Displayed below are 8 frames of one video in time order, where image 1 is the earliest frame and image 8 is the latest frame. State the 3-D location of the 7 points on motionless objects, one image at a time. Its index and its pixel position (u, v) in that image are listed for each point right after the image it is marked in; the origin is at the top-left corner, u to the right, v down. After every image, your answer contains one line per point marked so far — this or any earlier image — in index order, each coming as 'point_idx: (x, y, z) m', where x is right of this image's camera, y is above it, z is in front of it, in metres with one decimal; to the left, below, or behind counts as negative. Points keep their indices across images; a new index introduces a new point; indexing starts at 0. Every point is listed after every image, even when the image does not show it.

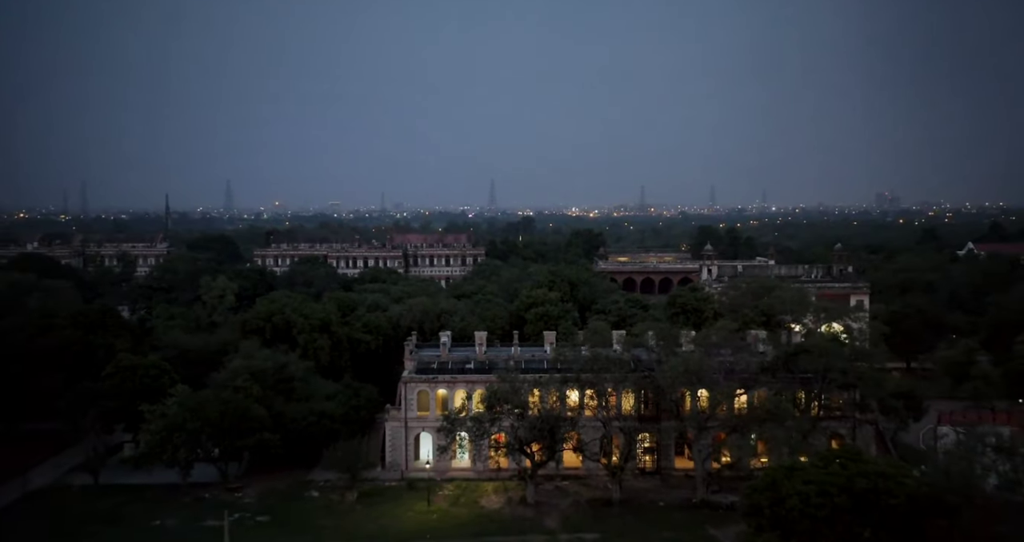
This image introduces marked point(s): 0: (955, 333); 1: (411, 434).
0: (+8.7, -1.2, +17.2) m
1: (-1.4, -2.2, +11.9) m
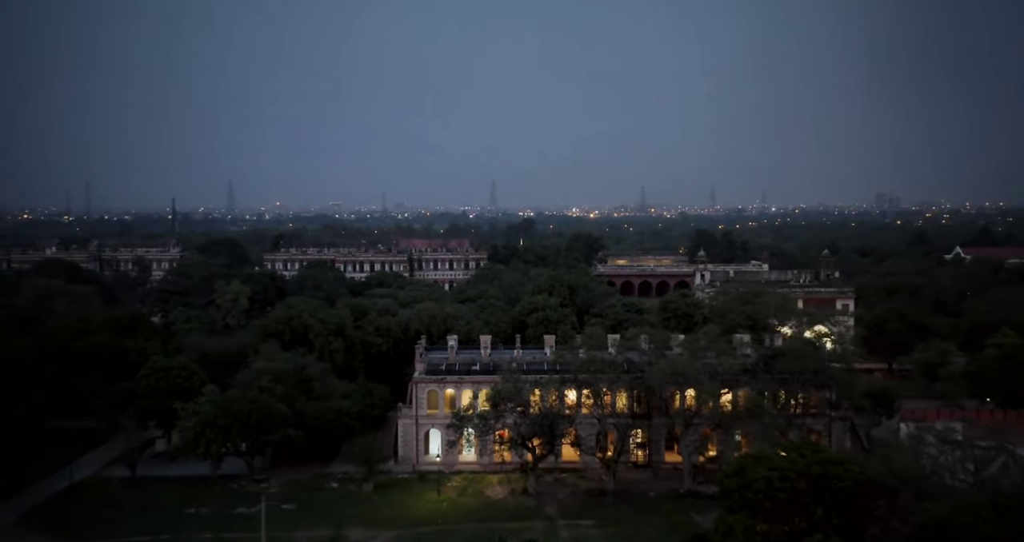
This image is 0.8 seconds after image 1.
0: (+8.8, -1.3, +18.2) m
1: (-1.3, -2.3, +12.9) m
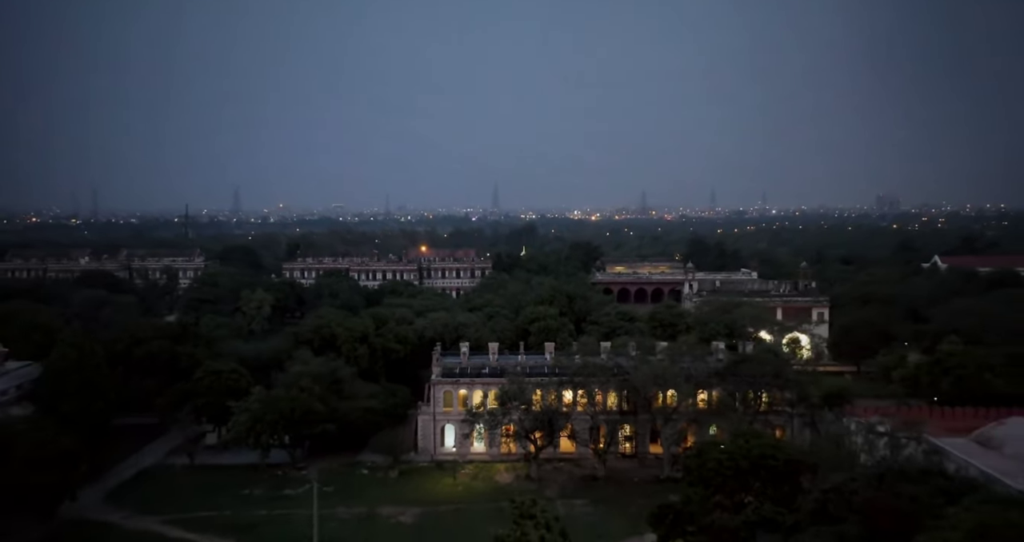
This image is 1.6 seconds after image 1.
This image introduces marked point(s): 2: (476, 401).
0: (+8.9, -1.6, +20.1) m
1: (-1.3, -2.6, +14.9) m
2: (-0.6, -2.2, +15.0) m
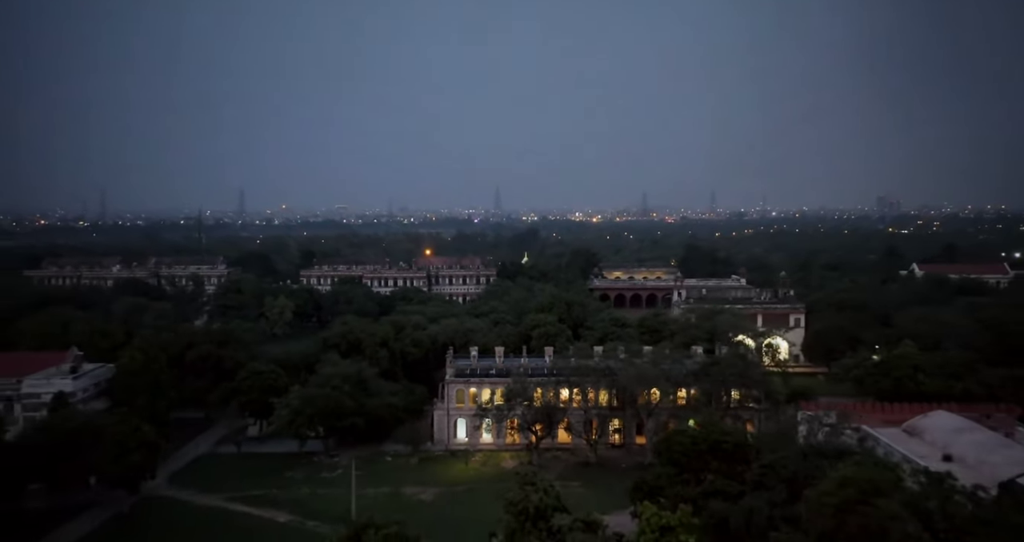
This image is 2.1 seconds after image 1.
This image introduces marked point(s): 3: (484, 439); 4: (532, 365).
0: (+9.0, -1.9, +22.3) m
1: (-1.2, -2.9, +17.2) m
2: (-0.5, -2.5, +17.2) m
3: (-0.5, -3.3, +17.1) m
4: (+0.4, -1.9, +17.8) m
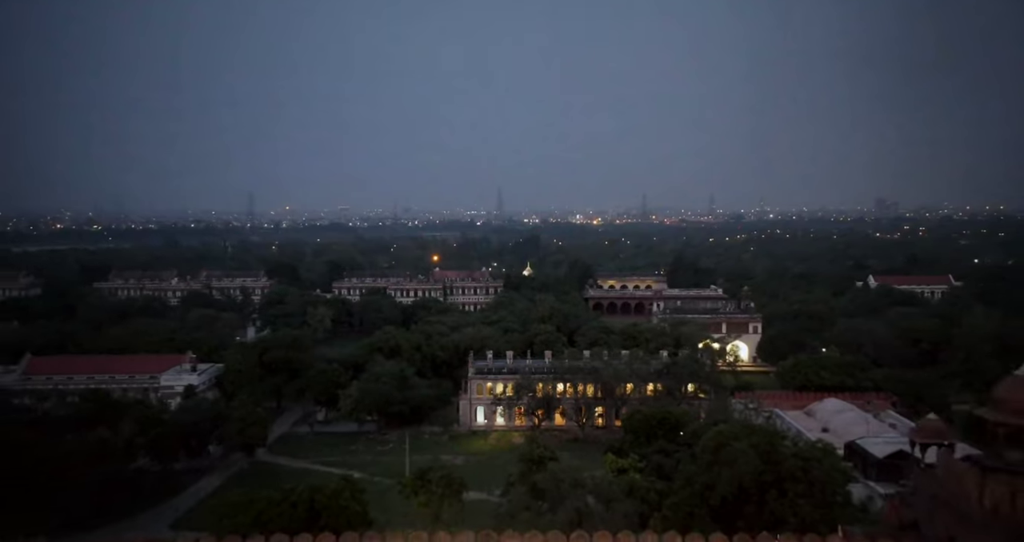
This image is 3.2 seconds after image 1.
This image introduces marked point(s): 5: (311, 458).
0: (+9.2, -2.4, +27.4) m
1: (-1.0, -3.4, +22.3) m
2: (-0.3, -3.0, +22.3) m
3: (-0.4, -3.8, +22.2) m
4: (+0.6, -2.4, +22.9) m
5: (-4.3, -4.0, +19.0) m
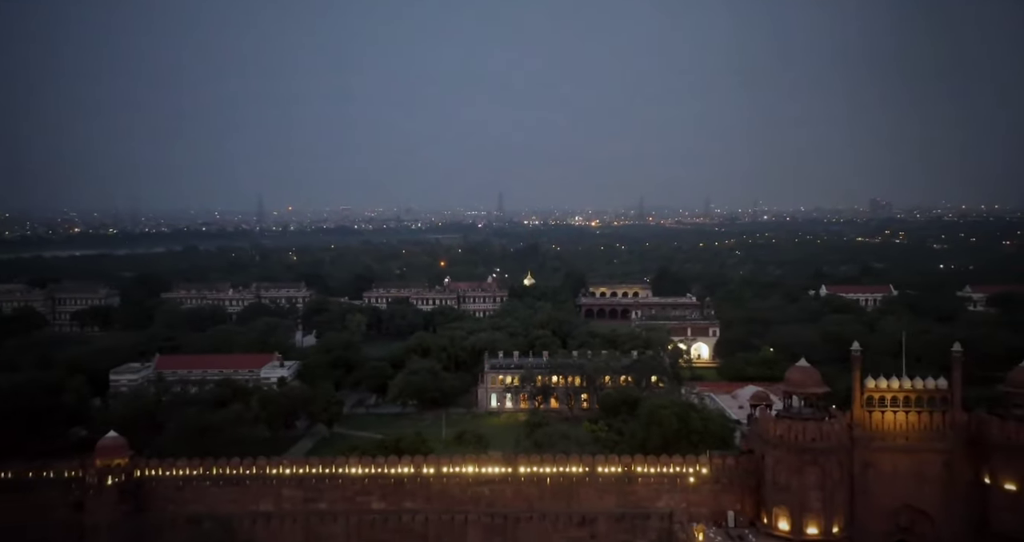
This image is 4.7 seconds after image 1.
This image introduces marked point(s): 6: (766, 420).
0: (+9.4, -3.1, +34.4) m
1: (-0.8, -4.1, +29.2) m
2: (-0.1, -3.7, +29.2) m
3: (-0.2, -4.5, +29.1) m
4: (+0.8, -3.1, +29.8) m
5: (-4.1, -4.6, +26.0) m
6: (+4.4, -2.6, +15.3) m
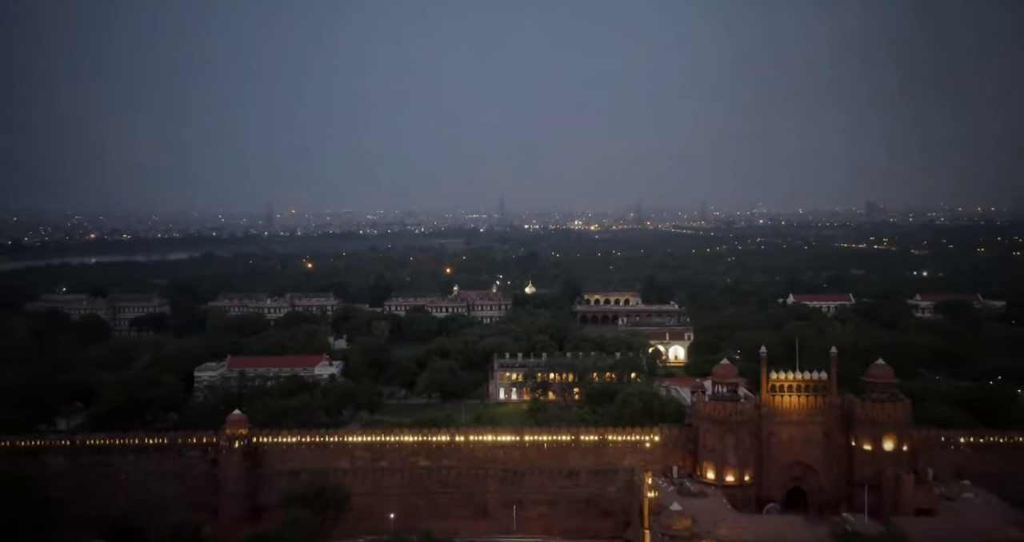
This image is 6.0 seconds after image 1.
0: (+9.6, -3.7, +40.7) m
1: (-0.6, -4.7, +35.5) m
2: (+0.1, -4.3, +35.5) m
3: (0.0, -5.1, +35.4) m
4: (+1.0, -3.7, +36.1) m
5: (-3.9, -5.3, +32.3) m
6: (+4.6, -3.2, +21.6) m
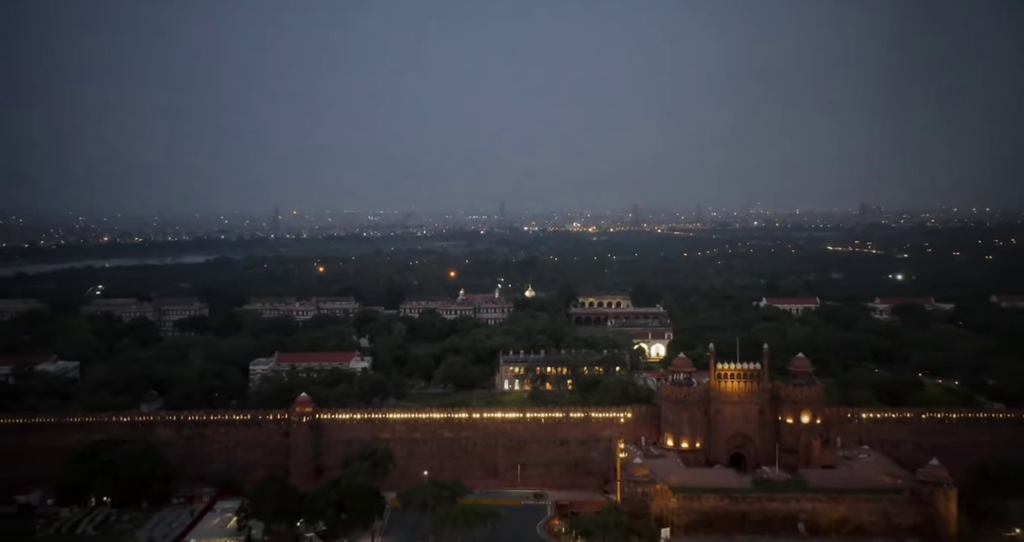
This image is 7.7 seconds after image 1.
0: (+9.7, -4.1, +46.9) m
1: (-0.5, -5.2, +41.7) m
2: (+0.2, -4.8, +41.8) m
3: (+0.2, -5.5, +41.7) m
4: (+1.1, -4.2, +42.3) m
5: (-3.8, -5.7, +38.5) m
6: (+4.8, -3.7, +27.8) m
